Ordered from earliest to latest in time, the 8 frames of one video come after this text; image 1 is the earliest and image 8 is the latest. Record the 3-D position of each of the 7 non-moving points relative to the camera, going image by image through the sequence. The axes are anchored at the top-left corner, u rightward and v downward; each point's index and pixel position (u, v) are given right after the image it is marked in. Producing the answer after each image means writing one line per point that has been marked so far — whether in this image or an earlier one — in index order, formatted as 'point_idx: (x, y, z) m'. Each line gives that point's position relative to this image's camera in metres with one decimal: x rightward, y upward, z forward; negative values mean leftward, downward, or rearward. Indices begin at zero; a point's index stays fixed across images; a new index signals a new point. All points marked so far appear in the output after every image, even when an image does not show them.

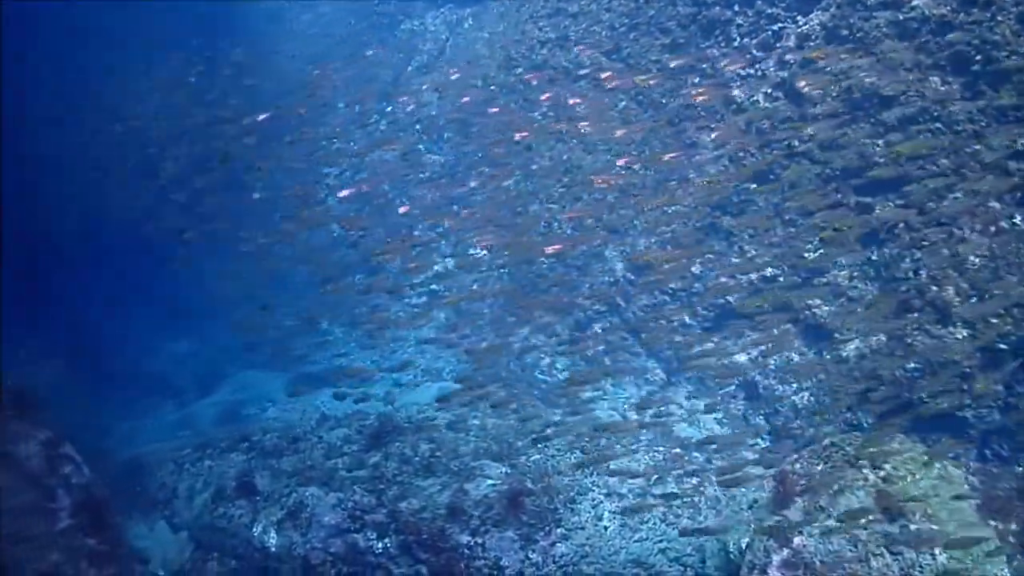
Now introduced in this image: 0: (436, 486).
0: (-0.5, -1.7, +6.2) m
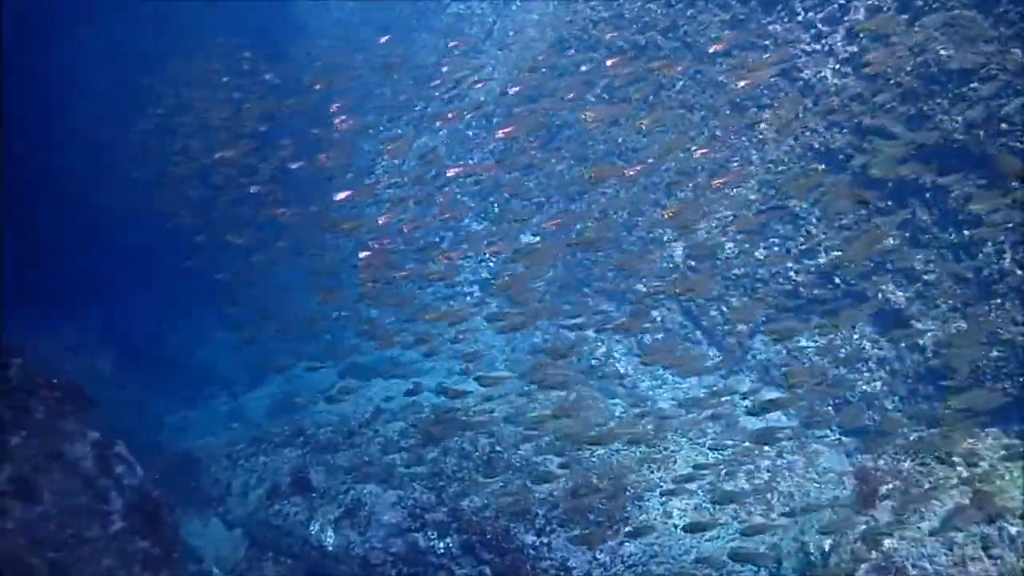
0: (-0.1, -1.6, +6.0) m
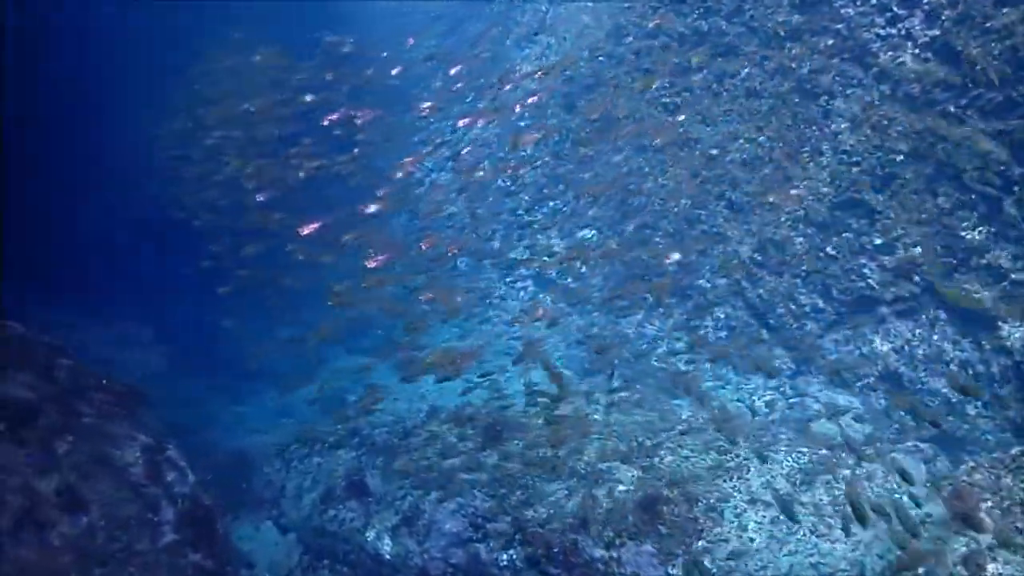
0: (+0.4, -1.5, +5.8) m
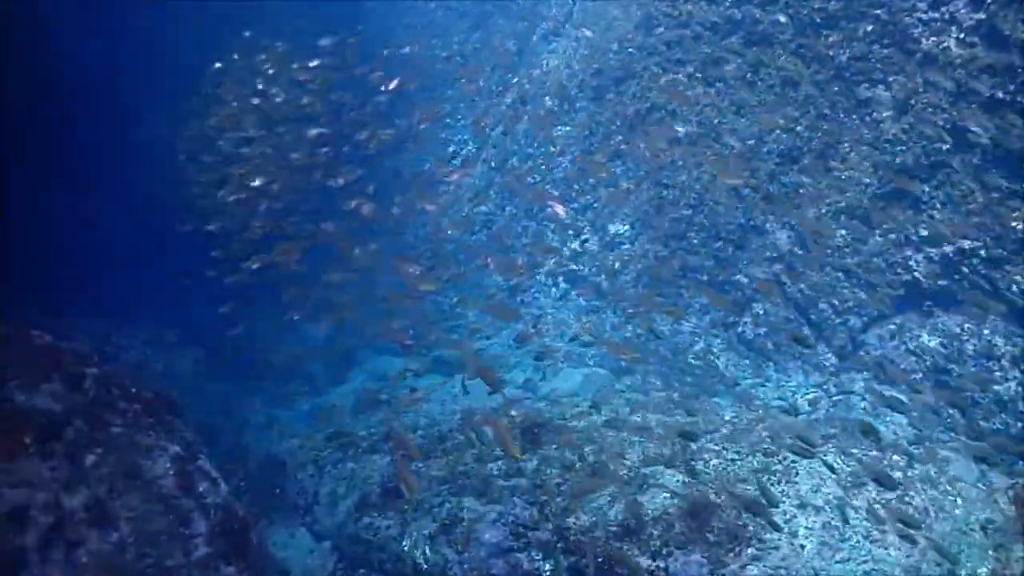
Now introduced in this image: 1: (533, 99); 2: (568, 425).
0: (+0.7, -1.5, +5.6) m
1: (+0.3, +2.4, +9.8) m
2: (+0.5, -1.2, +6.2) m
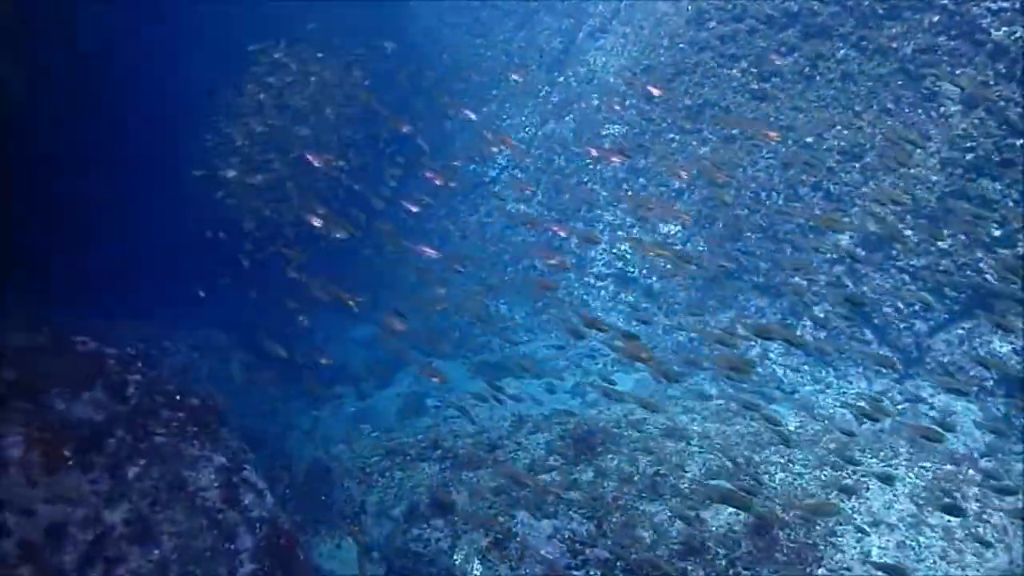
0: (+1.0, -1.6, +5.4) m
1: (+0.9, +2.4, +9.6) m
2: (+0.9, -1.2, +6.0) m
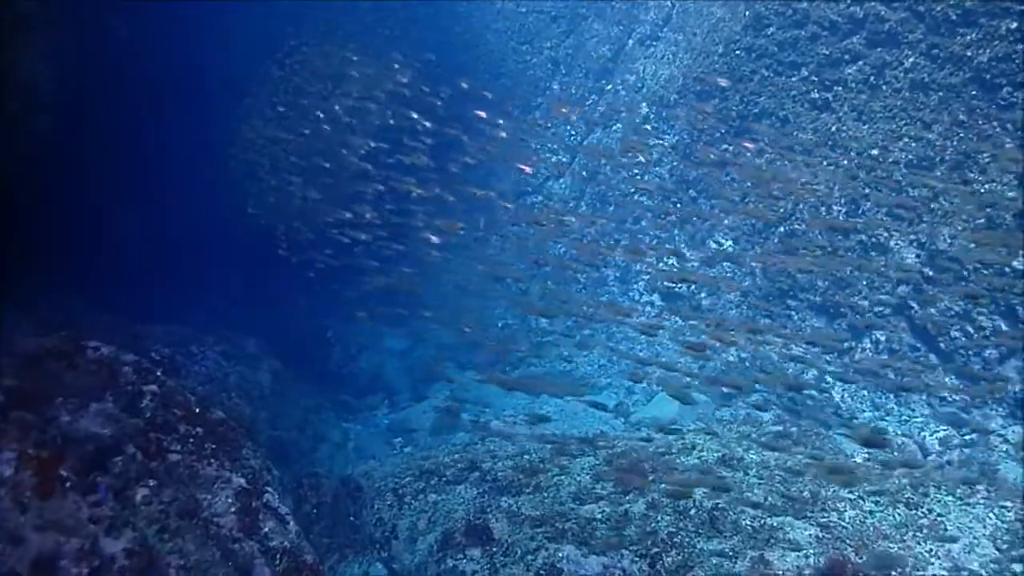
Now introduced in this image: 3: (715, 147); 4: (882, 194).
0: (+1.3, -1.7, +5.0) m
1: (+1.4, +2.2, +9.3) m
2: (+1.2, -1.3, +5.7) m
3: (+2.2, +1.5, +8.1) m
4: (+3.4, +0.9, +7.0) m
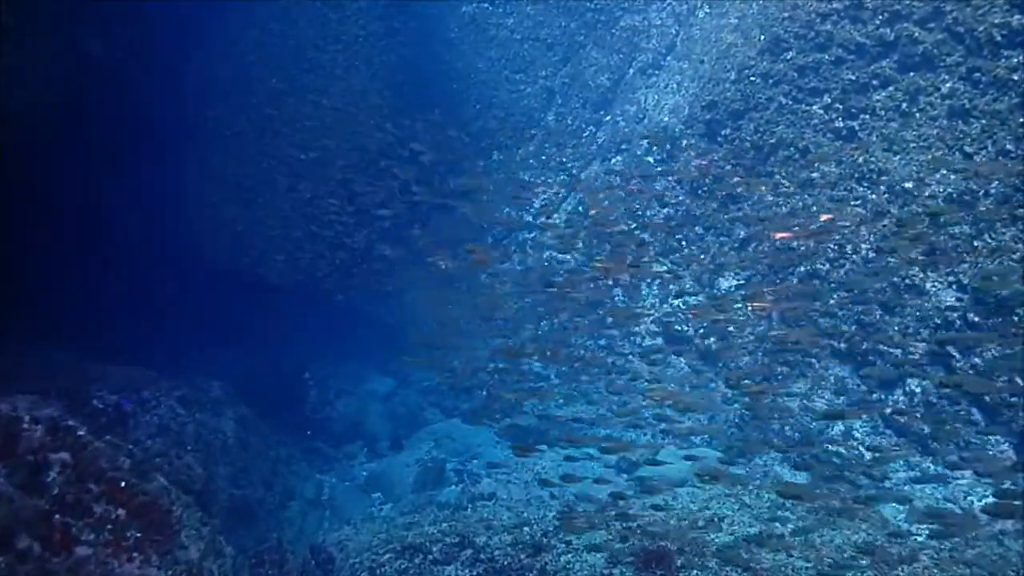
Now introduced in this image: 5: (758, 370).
0: (+1.3, -1.9, +4.3) m
1: (+1.4, +1.7, +8.7) m
2: (+1.2, -1.6, +4.9) m
3: (+2.1, +1.1, +7.6) m
4: (+3.4, +0.5, +6.4) m
5: (+2.0, -0.7, +6.1) m
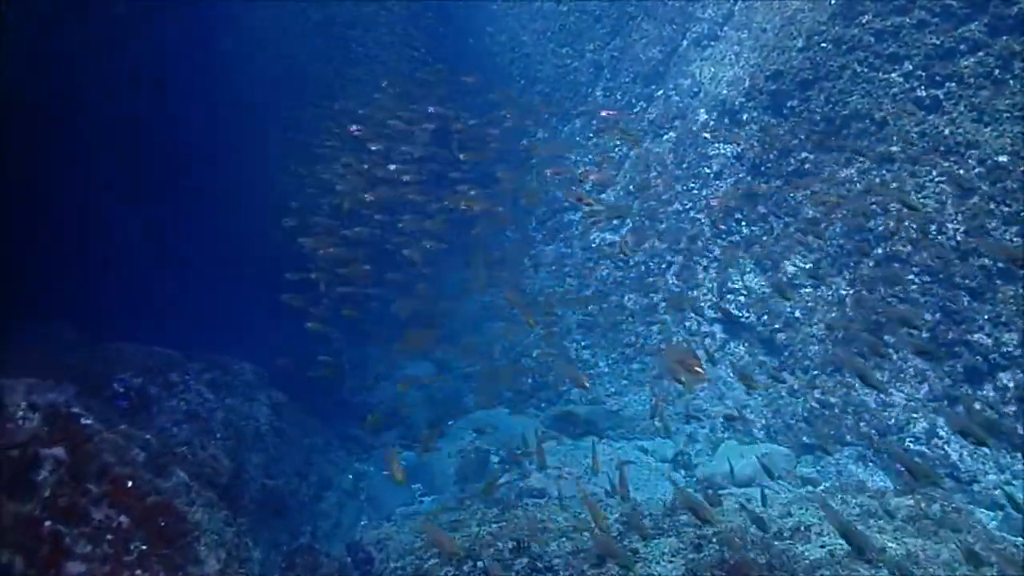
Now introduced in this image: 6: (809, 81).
0: (+1.6, -1.8, +3.9) m
1: (+1.9, +1.9, +8.2) m
2: (+1.5, -1.5, +4.5) m
3: (+2.6, +1.2, +7.0) m
4: (+3.7, +0.6, +5.8) m
5: (+2.4, -0.5, +5.6) m
6: (+2.9, +2.0, +7.4) m
